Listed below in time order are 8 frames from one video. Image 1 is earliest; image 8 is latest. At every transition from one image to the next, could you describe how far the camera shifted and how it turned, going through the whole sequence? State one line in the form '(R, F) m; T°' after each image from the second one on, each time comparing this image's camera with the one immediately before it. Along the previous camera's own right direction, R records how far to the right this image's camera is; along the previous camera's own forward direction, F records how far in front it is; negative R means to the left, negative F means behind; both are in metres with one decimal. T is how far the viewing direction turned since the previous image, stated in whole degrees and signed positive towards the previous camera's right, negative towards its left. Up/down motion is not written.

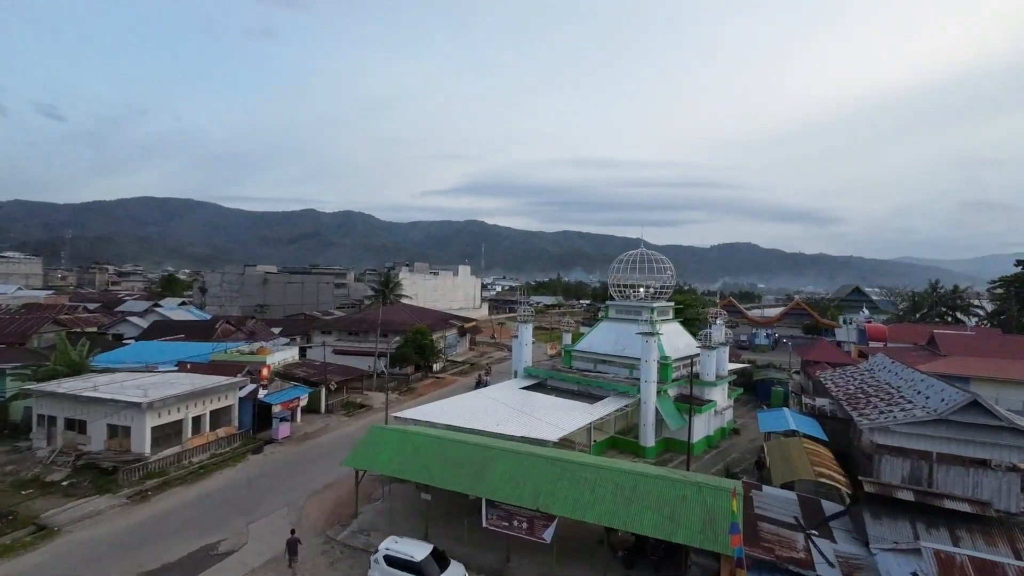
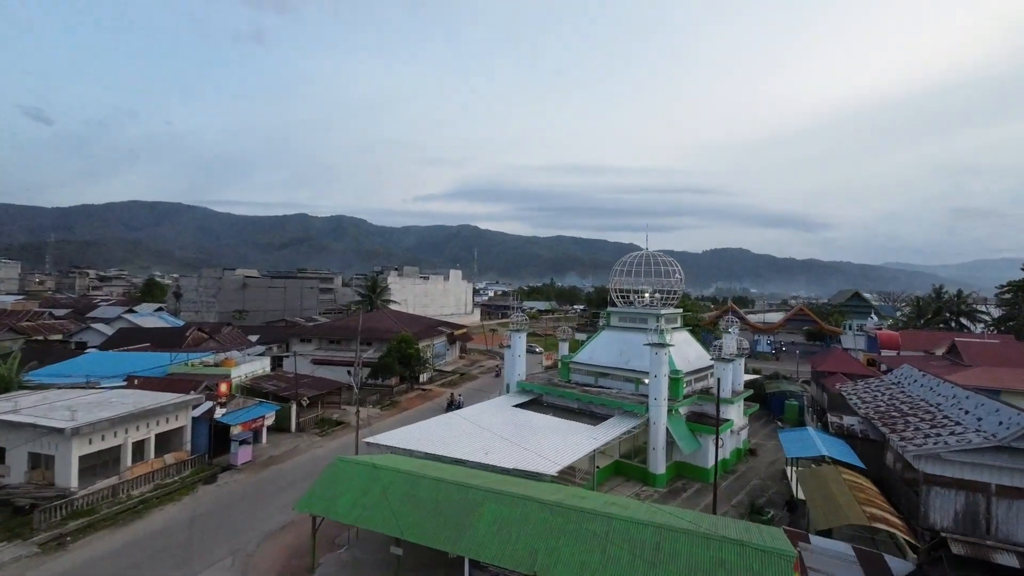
(+0.1, +2.5) m; +1°
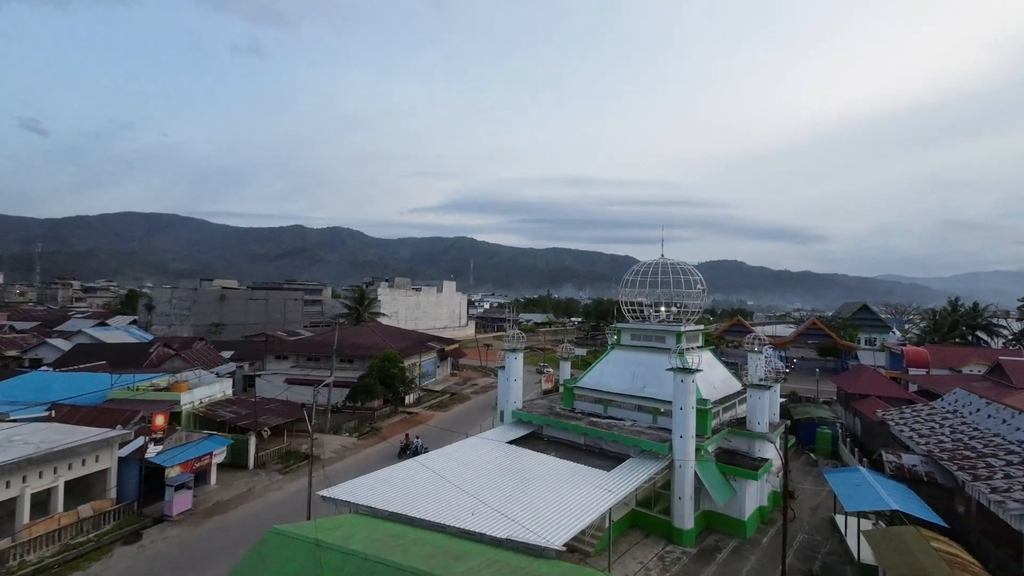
(+0.1, +3.2) m; 0°
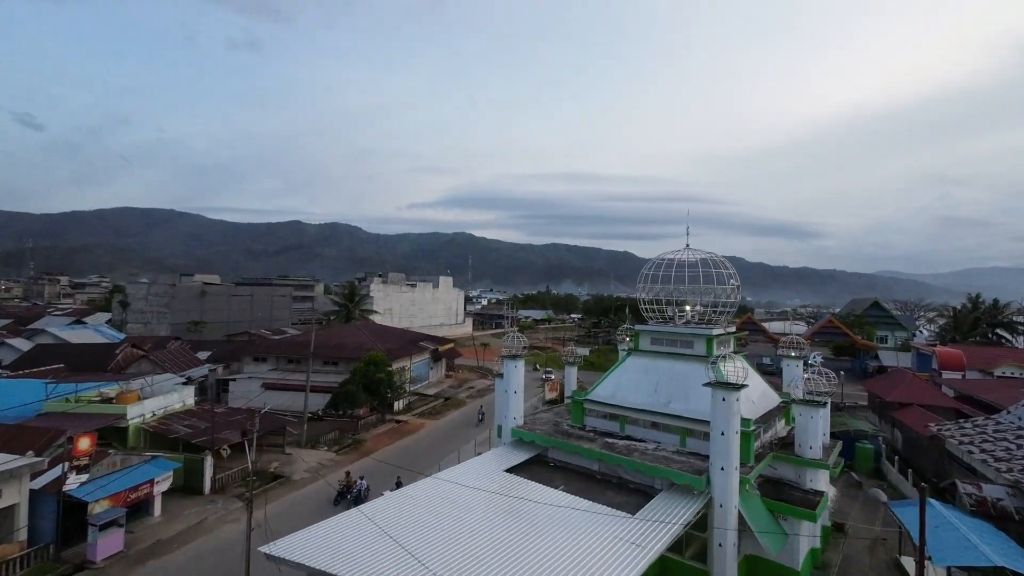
(0.0, +2.9) m; 0°
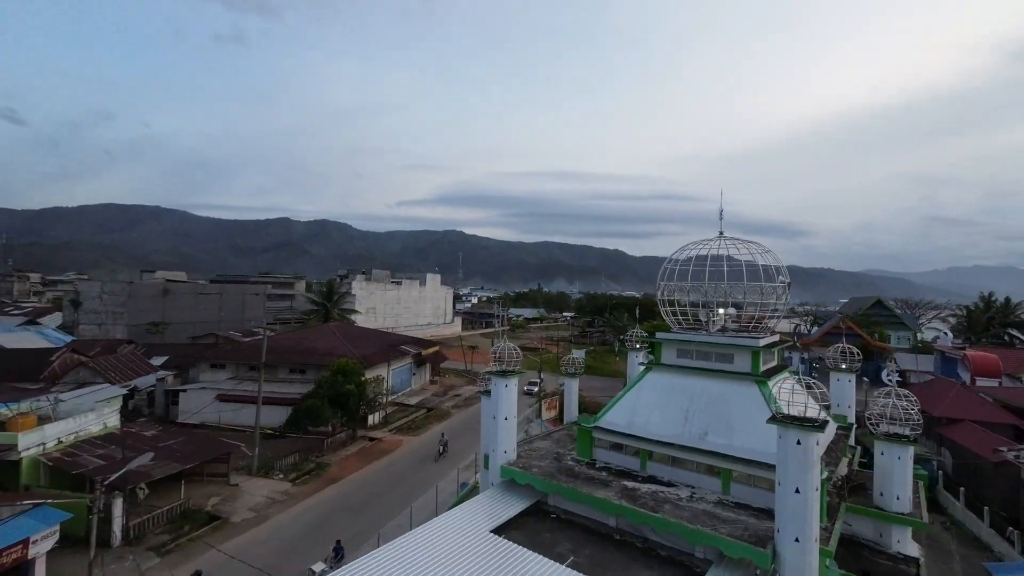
(0.0, +3.5) m; +1°
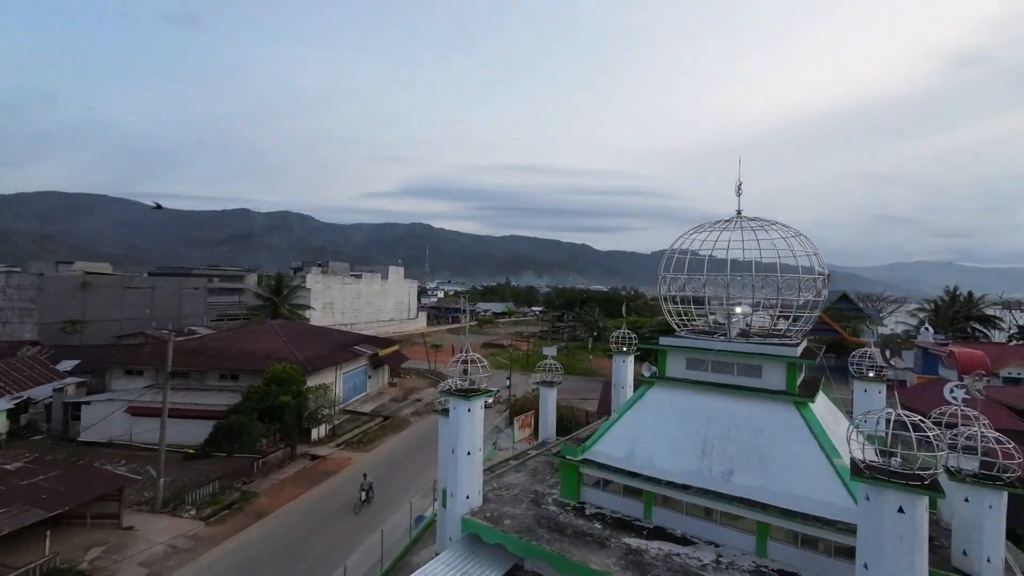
(+0.1, +3.1) m; +4°
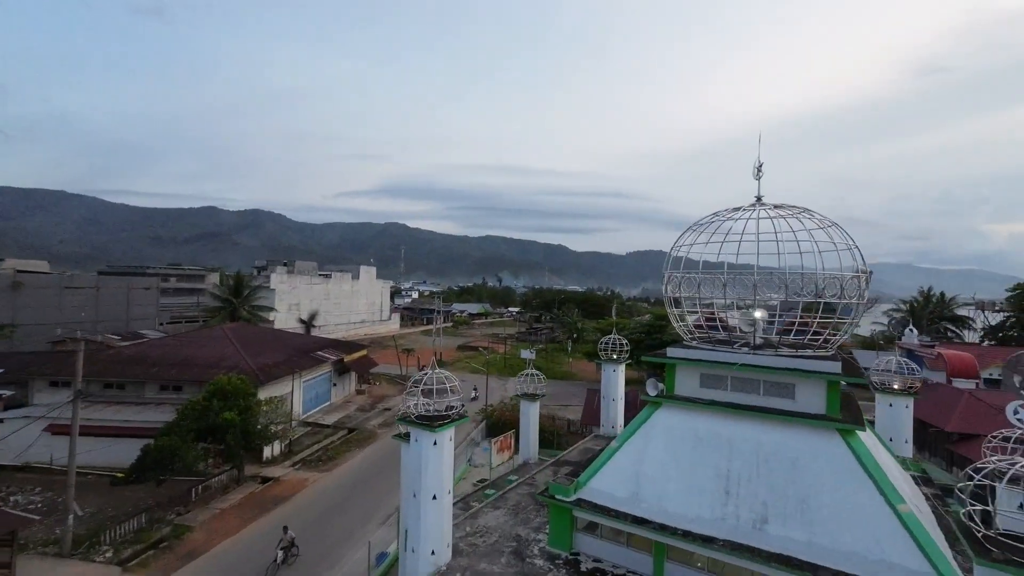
(0.0, +2.0) m; +3°
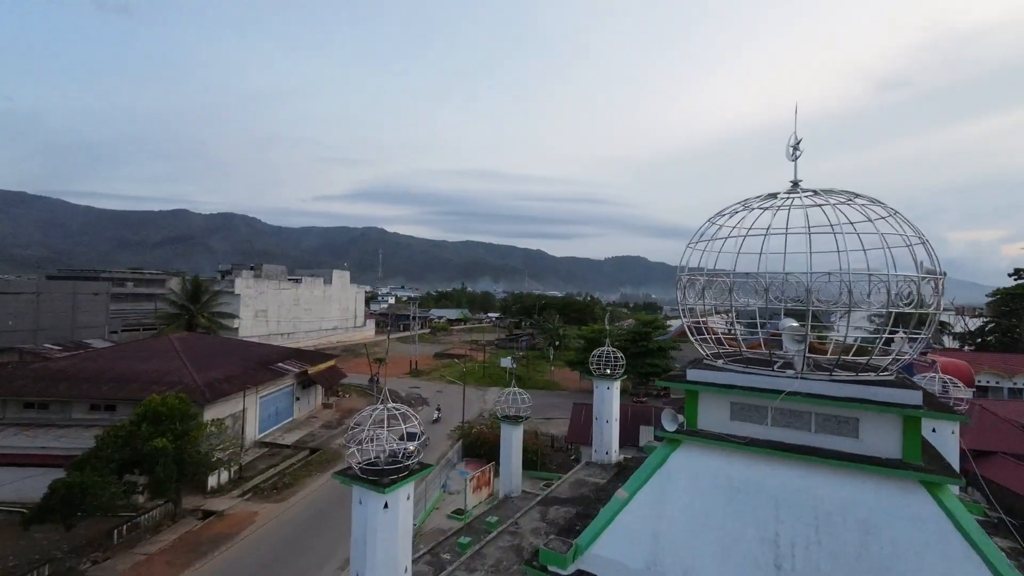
(0.0, +2.0) m; +2°
